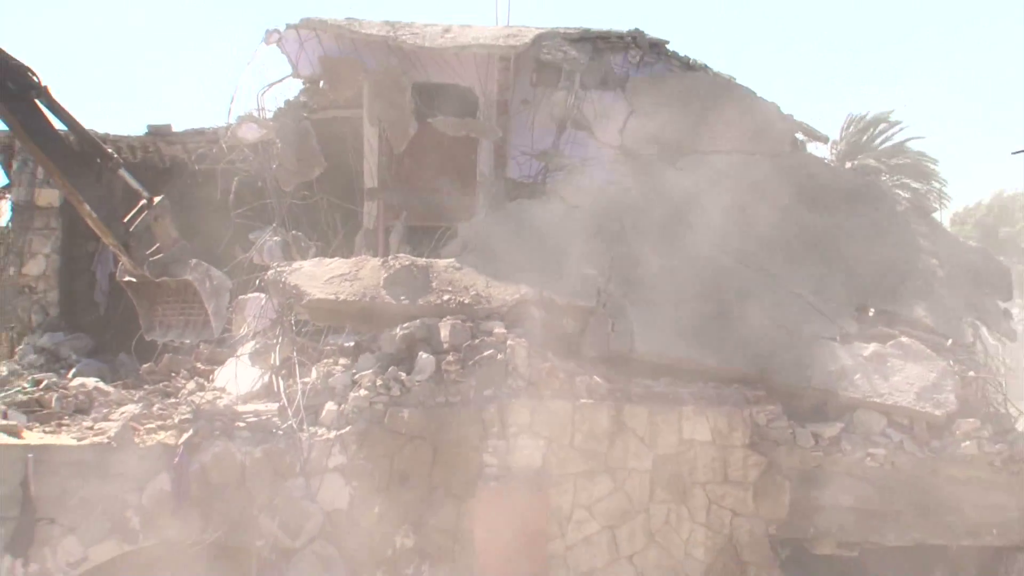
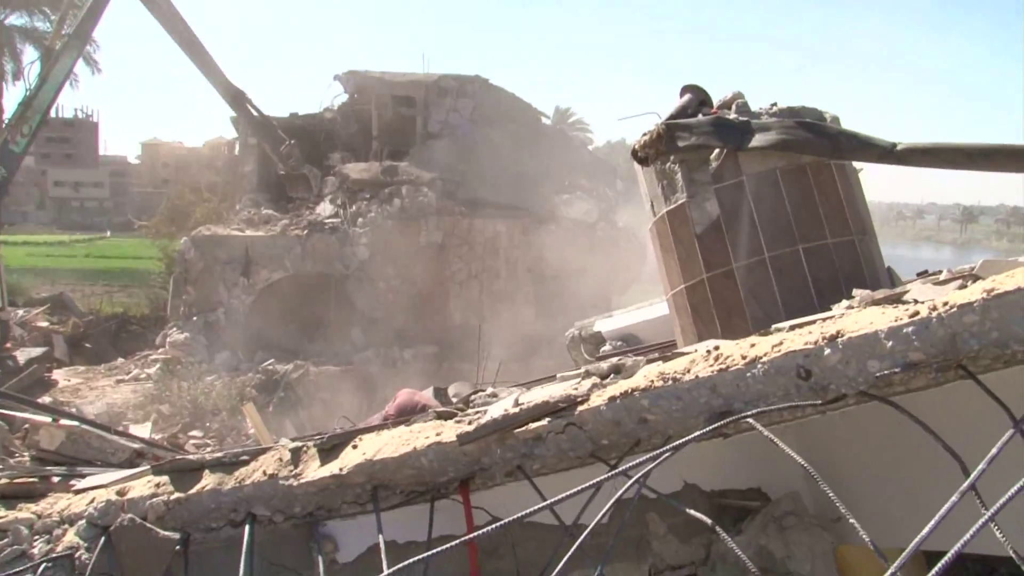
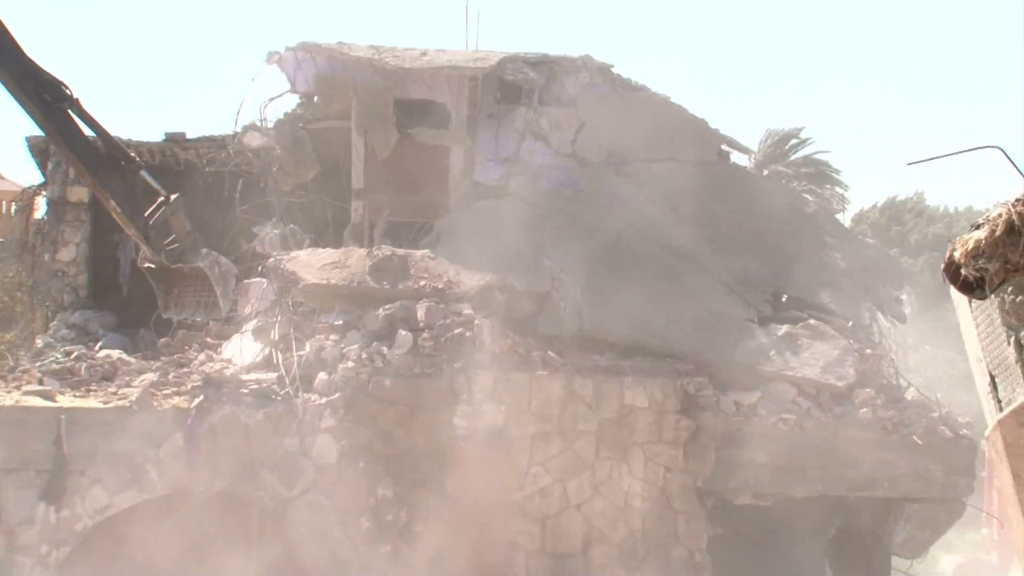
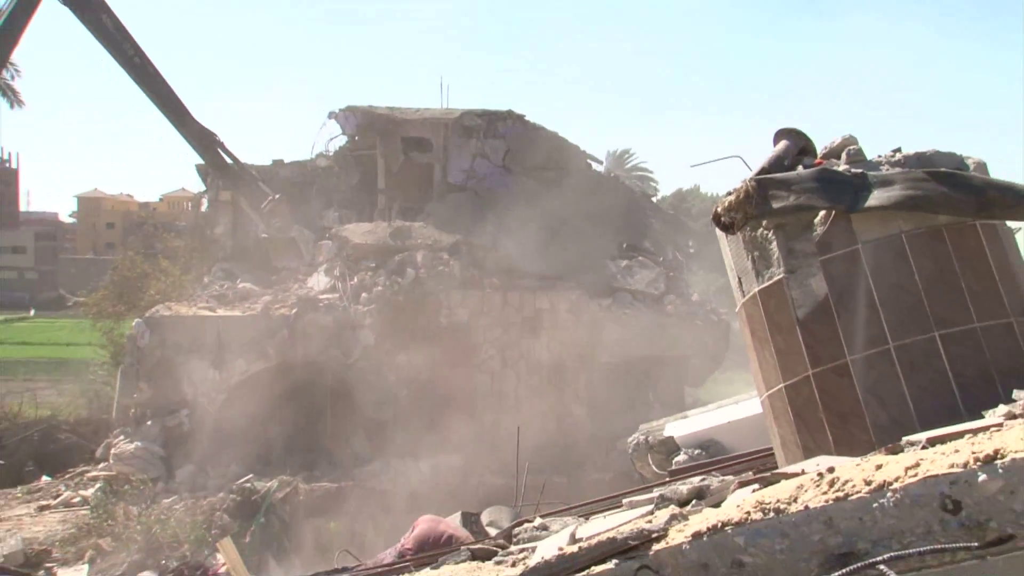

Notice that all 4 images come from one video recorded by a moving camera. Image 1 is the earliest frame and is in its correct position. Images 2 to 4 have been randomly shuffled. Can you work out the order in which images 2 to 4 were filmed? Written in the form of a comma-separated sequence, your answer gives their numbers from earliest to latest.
3, 4, 2
